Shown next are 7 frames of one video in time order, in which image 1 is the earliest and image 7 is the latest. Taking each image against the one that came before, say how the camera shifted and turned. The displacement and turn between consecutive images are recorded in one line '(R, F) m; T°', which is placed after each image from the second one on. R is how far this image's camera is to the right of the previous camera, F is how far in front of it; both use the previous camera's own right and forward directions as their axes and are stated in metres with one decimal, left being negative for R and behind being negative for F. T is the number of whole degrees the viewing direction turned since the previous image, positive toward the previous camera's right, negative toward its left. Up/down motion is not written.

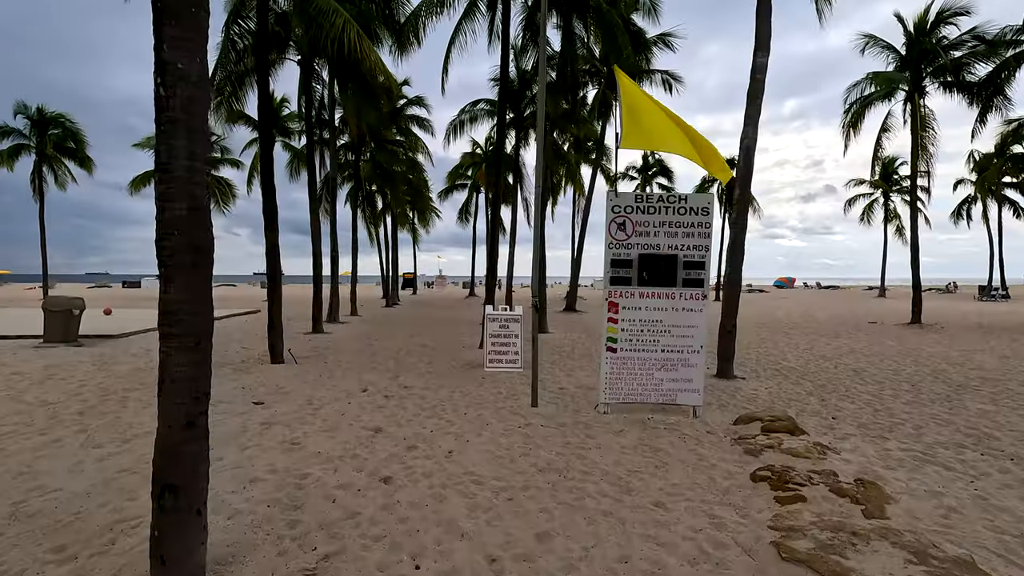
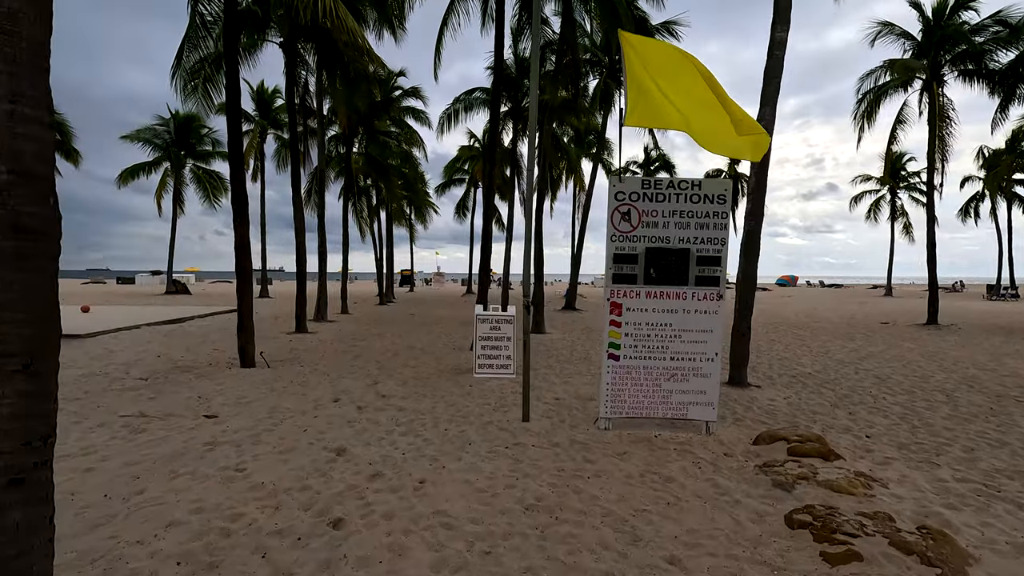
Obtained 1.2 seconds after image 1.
(+0.1, +0.7) m; 0°
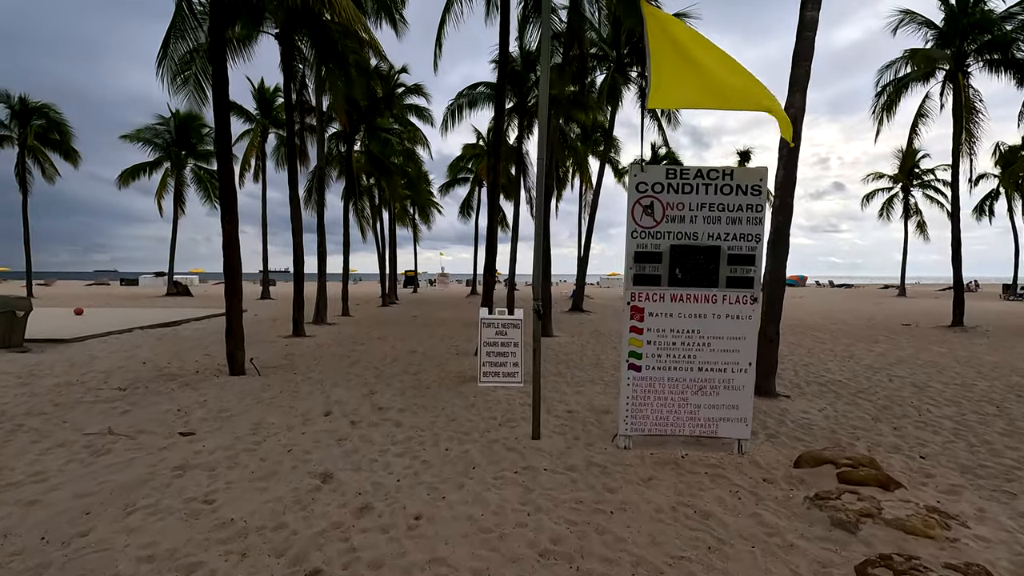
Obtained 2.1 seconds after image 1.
(0.0, +0.5) m; -1°
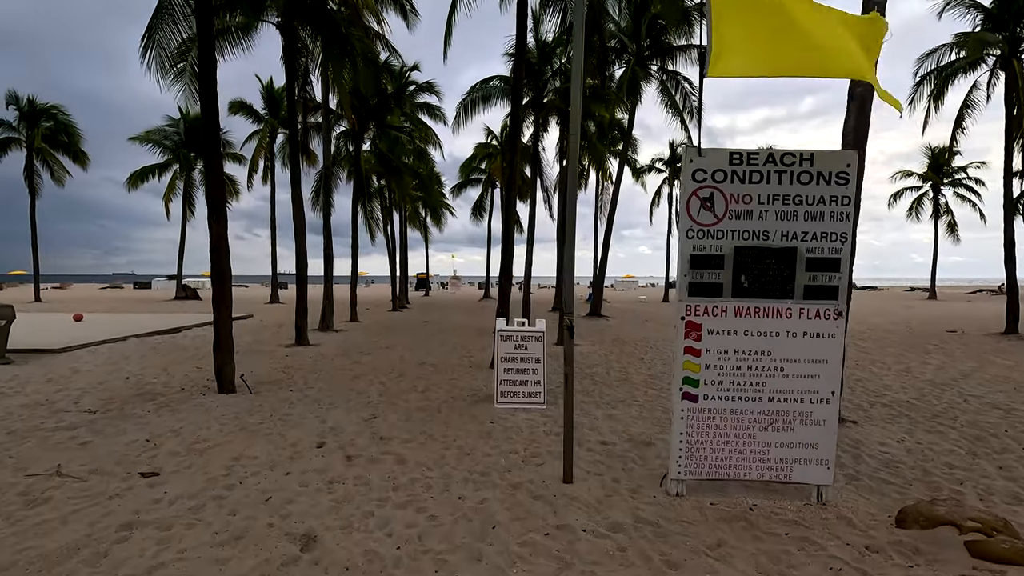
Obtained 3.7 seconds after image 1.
(-0.1, +0.8) m; -1°
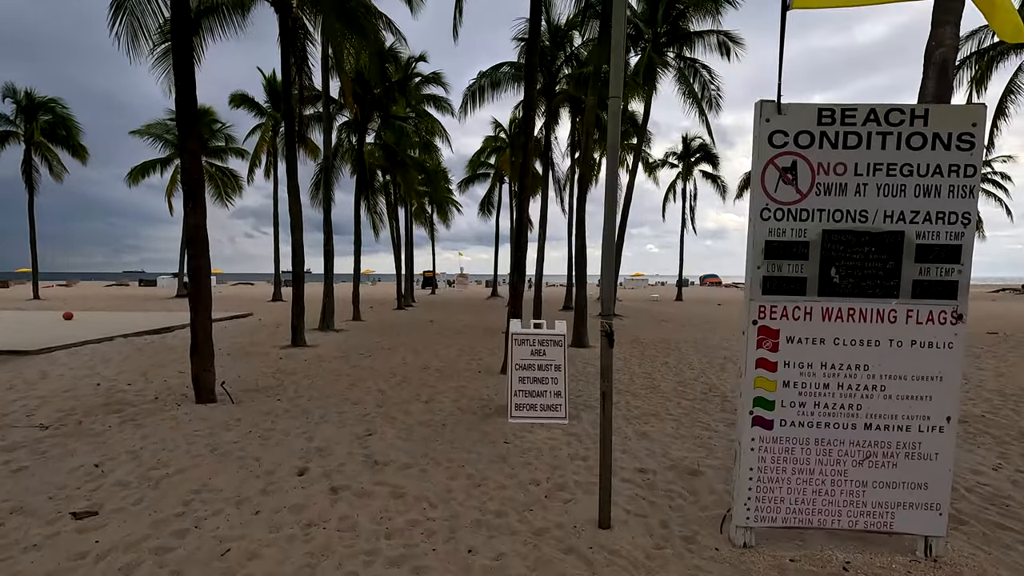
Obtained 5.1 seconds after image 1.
(-0.1, +0.8) m; -1°
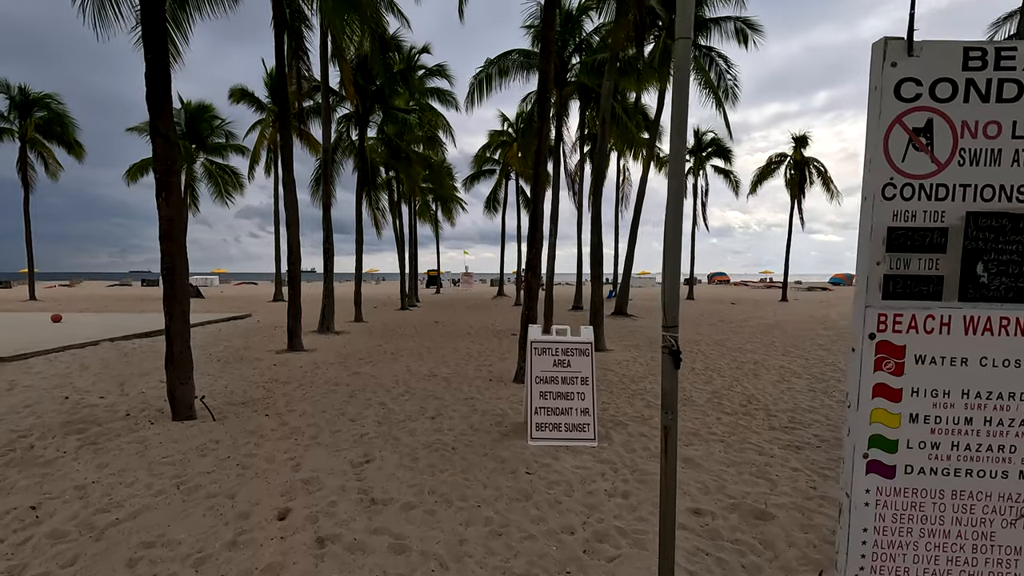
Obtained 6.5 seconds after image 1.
(-0.1, +0.7) m; 0°
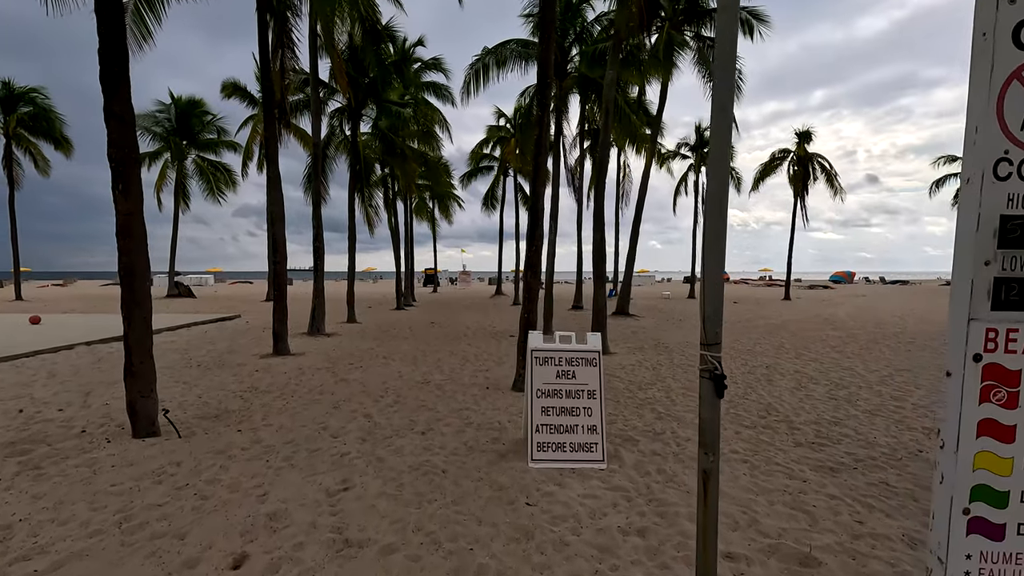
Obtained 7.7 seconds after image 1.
(0.0, +0.5) m; 0°
